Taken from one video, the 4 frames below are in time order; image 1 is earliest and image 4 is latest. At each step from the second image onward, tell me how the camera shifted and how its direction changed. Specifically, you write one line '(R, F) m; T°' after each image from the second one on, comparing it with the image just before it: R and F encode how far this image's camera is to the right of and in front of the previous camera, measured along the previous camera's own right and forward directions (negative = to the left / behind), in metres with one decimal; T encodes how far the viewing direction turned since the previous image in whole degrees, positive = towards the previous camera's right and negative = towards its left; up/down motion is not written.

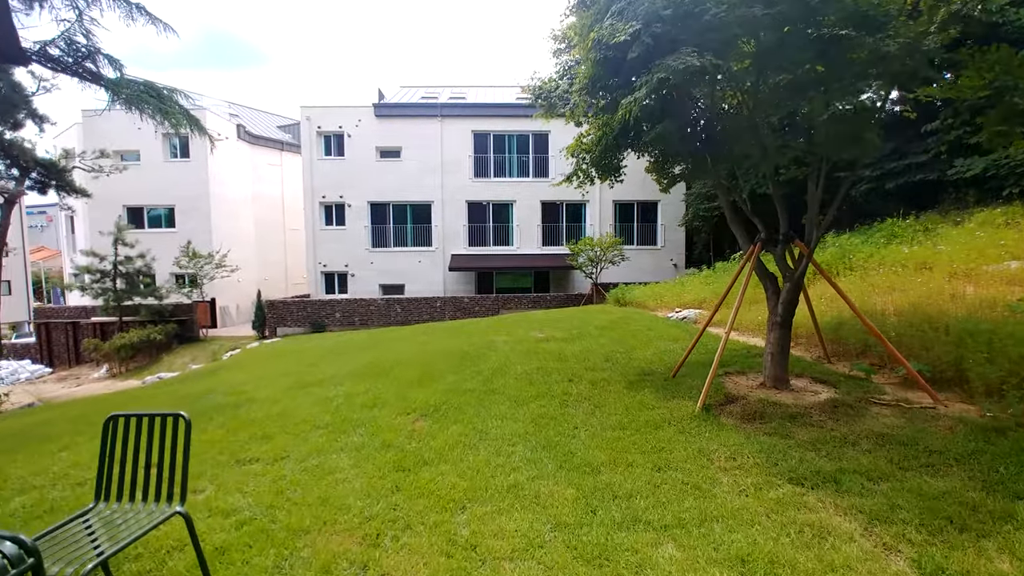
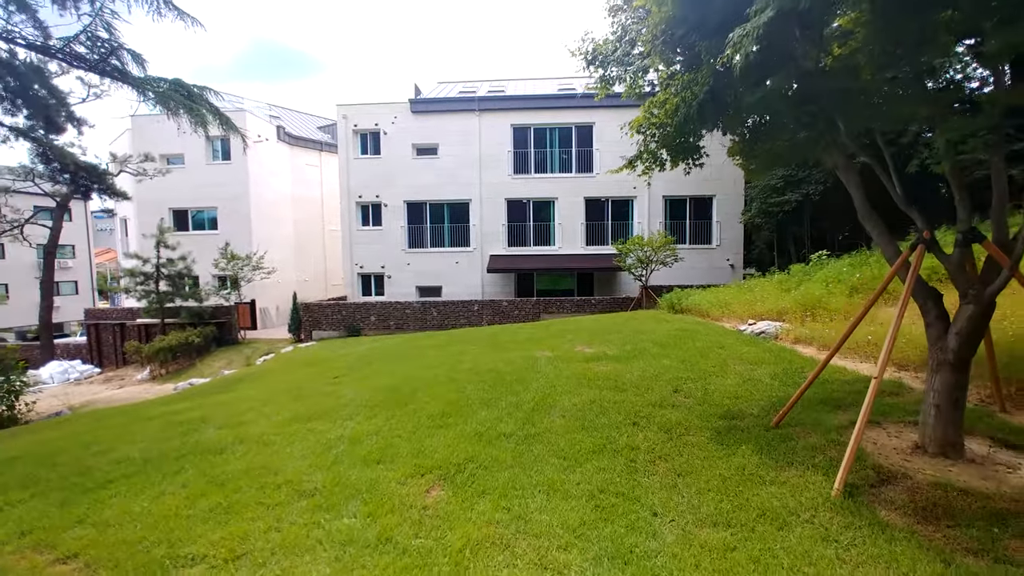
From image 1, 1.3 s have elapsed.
(-0.1, +1.4) m; -5°
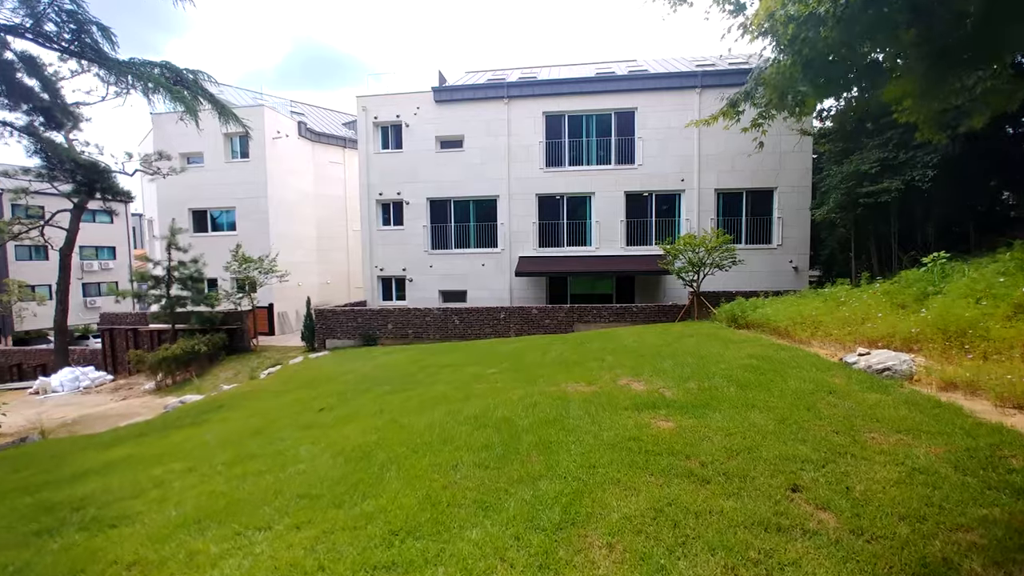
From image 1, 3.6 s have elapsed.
(+0.2, +2.2) m; -4°
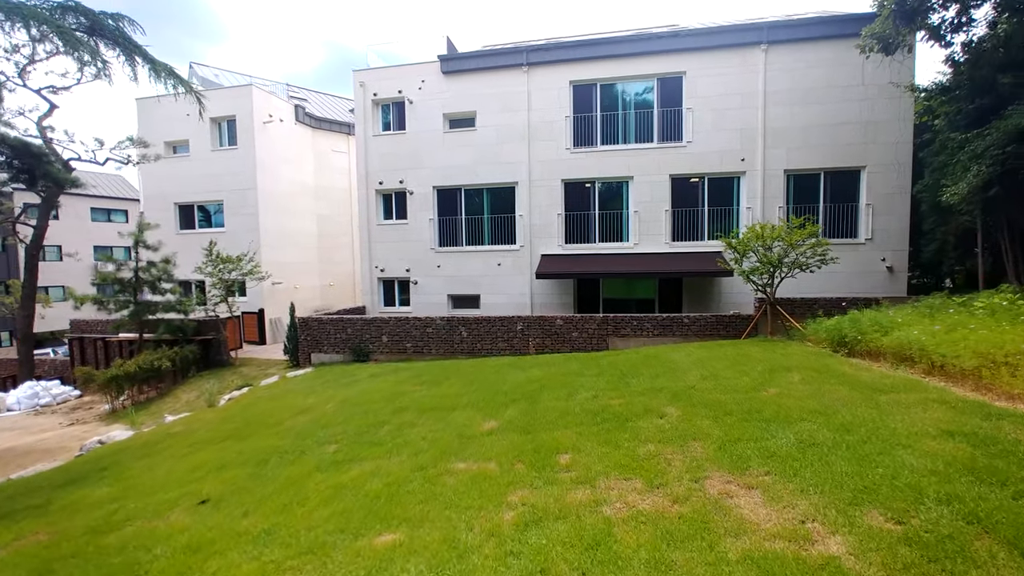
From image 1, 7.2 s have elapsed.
(+0.3, +3.6) m; -3°
